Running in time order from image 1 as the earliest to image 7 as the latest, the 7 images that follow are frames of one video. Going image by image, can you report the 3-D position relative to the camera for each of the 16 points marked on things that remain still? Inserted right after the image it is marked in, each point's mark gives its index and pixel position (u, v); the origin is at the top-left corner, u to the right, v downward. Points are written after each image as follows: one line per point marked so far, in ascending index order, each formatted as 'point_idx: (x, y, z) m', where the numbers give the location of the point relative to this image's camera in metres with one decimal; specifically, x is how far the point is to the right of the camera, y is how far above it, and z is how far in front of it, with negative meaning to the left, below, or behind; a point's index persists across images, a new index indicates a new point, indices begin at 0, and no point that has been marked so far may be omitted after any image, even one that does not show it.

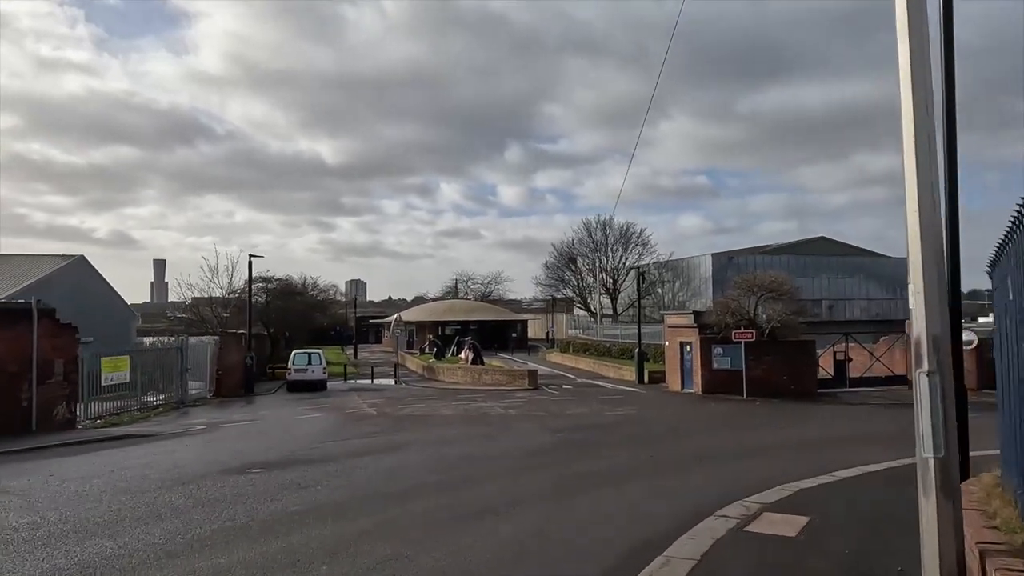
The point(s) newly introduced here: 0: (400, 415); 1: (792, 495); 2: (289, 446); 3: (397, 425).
0: (-2.9, -3.3, +19.9) m
1: (+3.4, -2.5, +9.1) m
2: (-3.8, -2.6, +12.9) m
3: (-2.6, -3.1, +17.5) m
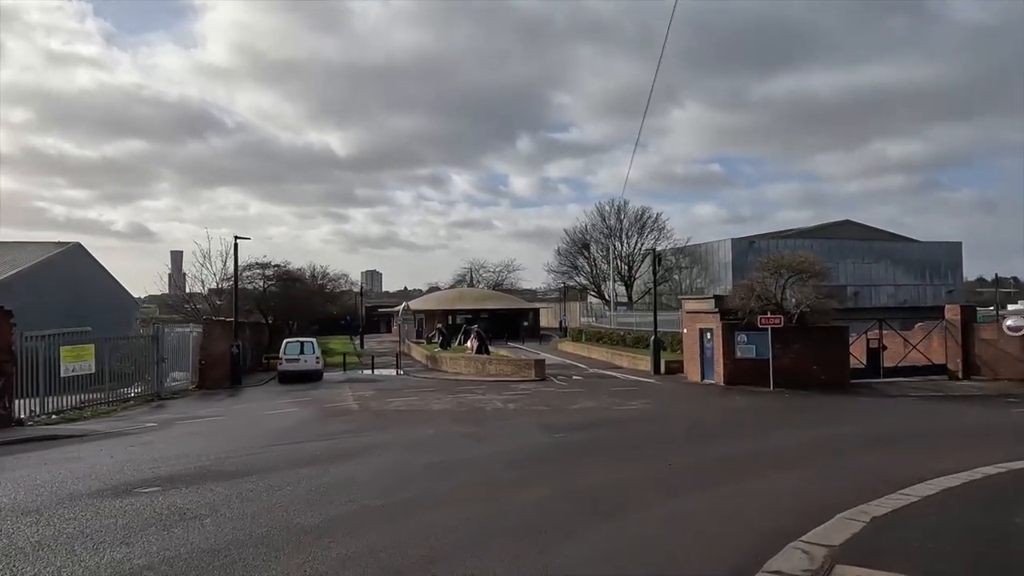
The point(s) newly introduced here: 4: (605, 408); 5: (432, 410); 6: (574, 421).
0: (-3.0, -2.8, +17.7) m
1: (+3.1, -2.1, +6.7) m
2: (-3.9, -2.2, +10.6) m
3: (-2.7, -2.6, +15.3) m
4: (+2.2, -2.9, +18.0) m
5: (-1.8, -2.7, +17.0) m
6: (+1.2, -2.6, +14.9) m
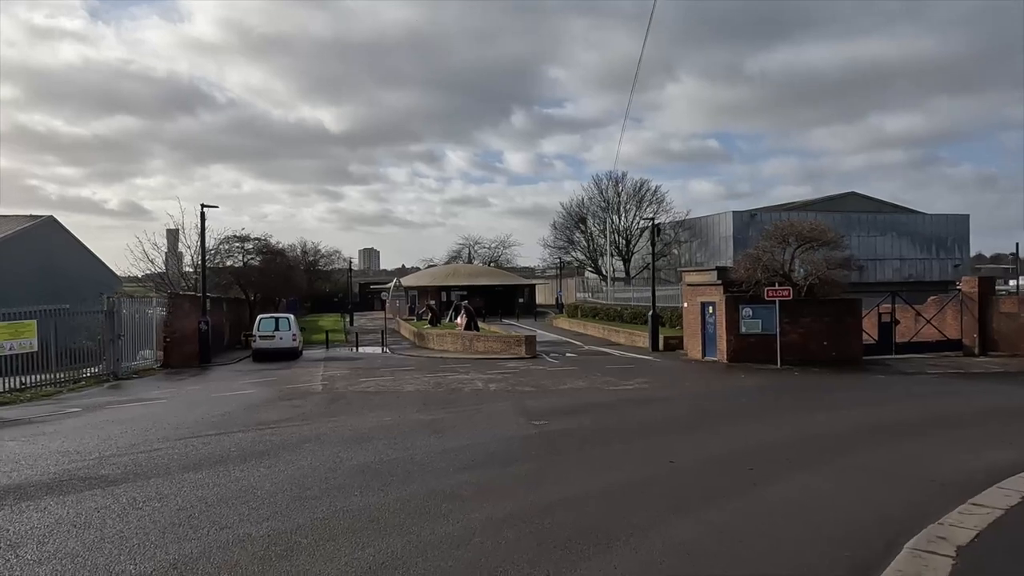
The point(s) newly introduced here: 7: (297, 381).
0: (-3.4, -2.1, +15.8) m
1: (+2.7, -1.7, +4.8) m
2: (-4.3, -1.7, +8.7) m
3: (-3.1, -2.0, +13.4) m
4: (+1.8, -2.1, +16.1) m
5: (-2.2, -2.1, +15.1) m
6: (+0.8, -2.0, +12.9) m
7: (-5.3, -2.3, +18.7) m
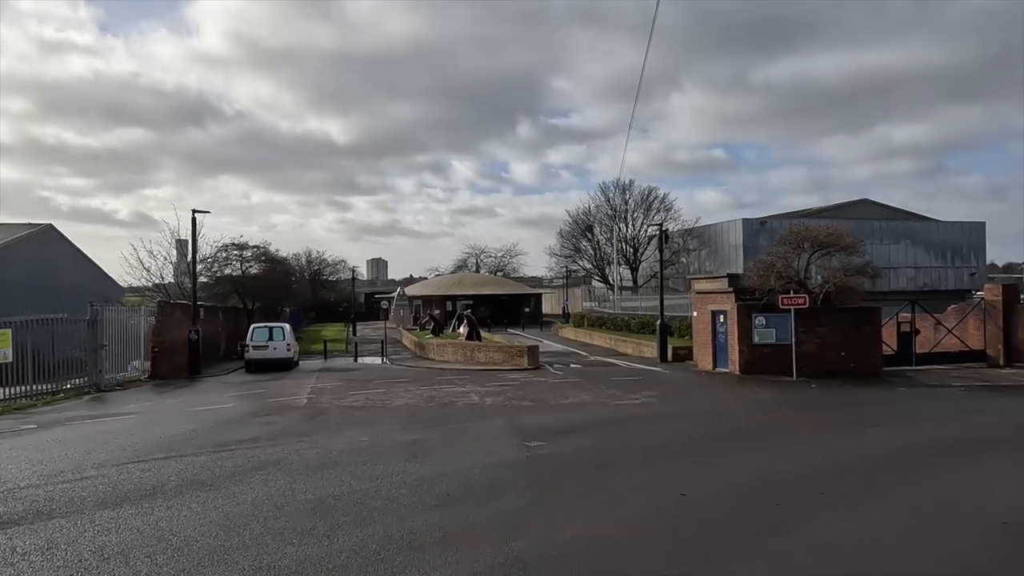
0: (-3.4, -2.2, +14.7) m
1: (+2.6, -1.7, +3.6) m
2: (-4.4, -1.8, +7.6) m
3: (-3.2, -2.1, +12.3) m
4: (+1.8, -2.3, +15.0) m
5: (-2.3, -2.2, +14.0) m
6: (+0.7, -2.1, +11.8) m
7: (-5.3, -2.5, +17.7) m
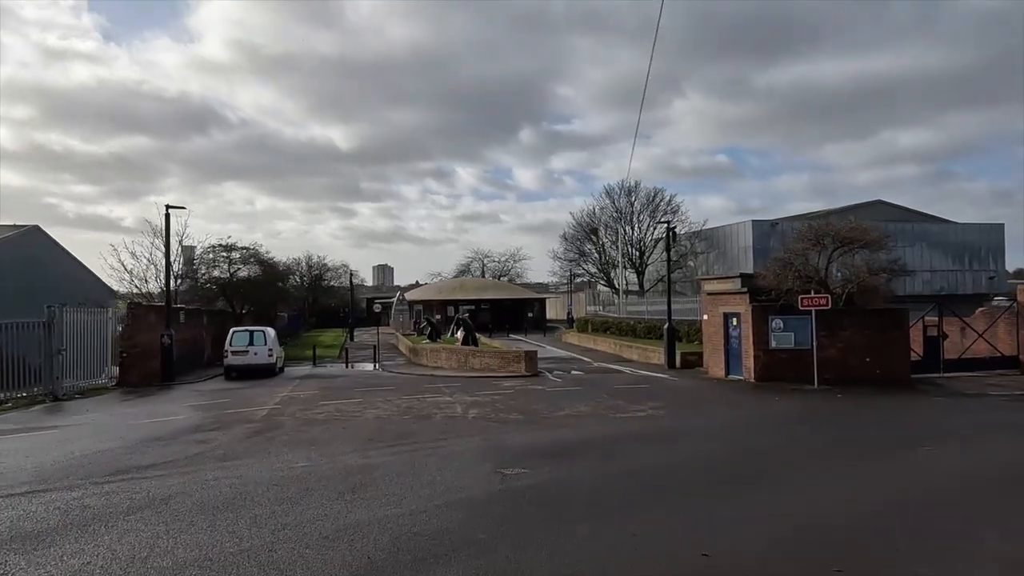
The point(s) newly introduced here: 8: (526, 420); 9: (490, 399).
0: (-3.6, -2.2, +12.8) m
1: (+2.2, -1.5, +1.7) m
2: (-4.7, -1.6, +5.8) m
3: (-3.4, -2.0, +10.4) m
4: (+1.5, -2.2, +13.1) m
5: (-2.5, -2.1, +12.1) m
6: (+0.5, -2.0, +9.9) m
7: (-5.5, -2.4, +15.8) m
8: (+0.2, -2.1, +12.2) m
9: (-0.5, -2.4, +16.2) m
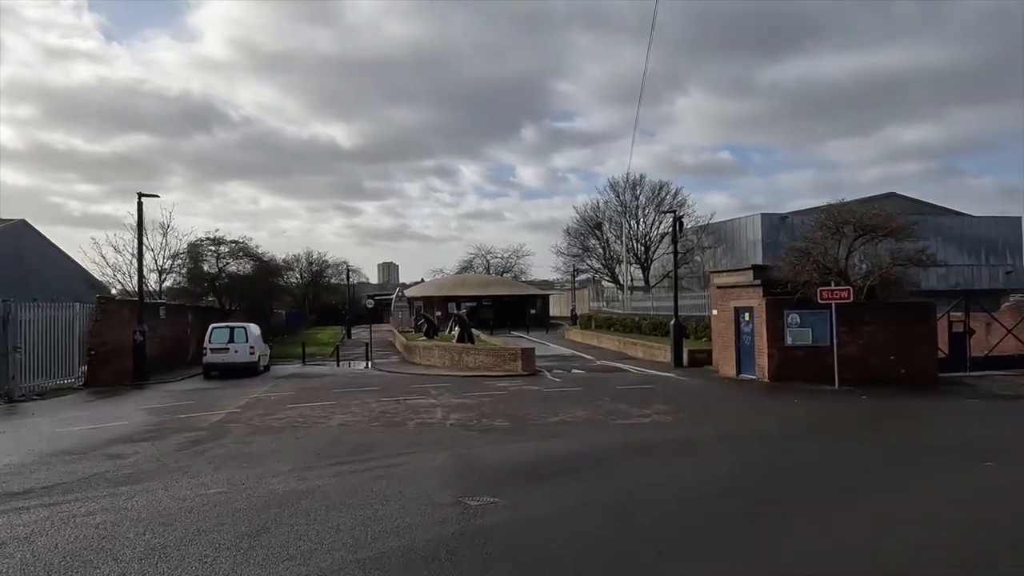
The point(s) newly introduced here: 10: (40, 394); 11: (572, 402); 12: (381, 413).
0: (-3.9, -2.0, +11.2) m
1: (+2.0, -1.4, +0.1) m
2: (-5.0, -1.5, +4.2) m
3: (-3.7, -1.8, +8.8) m
4: (+1.3, -2.0, +11.5) m
5: (-2.7, -1.9, +10.5) m
6: (+0.3, -1.8, +8.3) m
7: (-5.7, -2.2, +14.2) m
8: (0.0, -1.9, +10.5) m
9: (-0.7, -2.2, +14.6) m
10: (-12.3, -2.8, +20.0) m
11: (+1.1, -2.1, +14.3) m
12: (-2.2, -2.0, +12.4) m
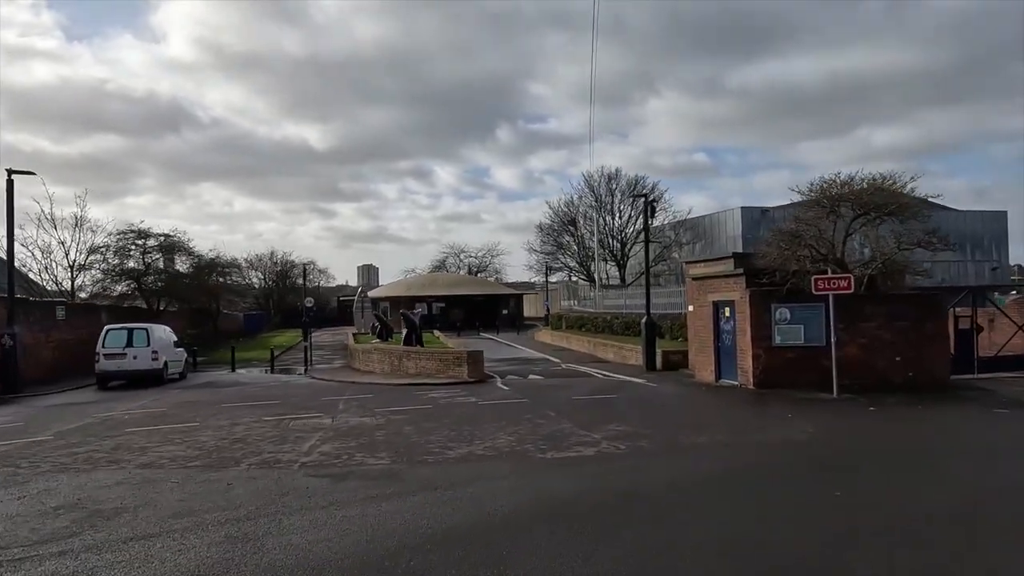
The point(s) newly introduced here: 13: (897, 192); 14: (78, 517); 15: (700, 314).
0: (-5.0, -1.8, +7.8) m
1: (+1.0, -1.1, -3.2) m
2: (-6.0, -1.3, +0.7) m
3: (-4.8, -1.6, +5.4) m
4: (+0.1, -1.8, +8.1) m
5: (-3.9, -1.7, +7.1) m
6: (-0.8, -1.6, +4.9) m
7: (-6.9, -2.0, +10.7) m
8: (-1.2, -1.7, +7.2) m
9: (-1.9, -2.0, +11.2) m
10: (-13.7, -2.6, +16.3) m
11: (-0.1, -1.9, +11.0) m
12: (-3.4, -1.8, +9.0) m
13: (+9.0, +2.2, +17.8) m
14: (-3.0, -1.6, +5.3) m
15: (+4.7, -0.6, +19.3) m
